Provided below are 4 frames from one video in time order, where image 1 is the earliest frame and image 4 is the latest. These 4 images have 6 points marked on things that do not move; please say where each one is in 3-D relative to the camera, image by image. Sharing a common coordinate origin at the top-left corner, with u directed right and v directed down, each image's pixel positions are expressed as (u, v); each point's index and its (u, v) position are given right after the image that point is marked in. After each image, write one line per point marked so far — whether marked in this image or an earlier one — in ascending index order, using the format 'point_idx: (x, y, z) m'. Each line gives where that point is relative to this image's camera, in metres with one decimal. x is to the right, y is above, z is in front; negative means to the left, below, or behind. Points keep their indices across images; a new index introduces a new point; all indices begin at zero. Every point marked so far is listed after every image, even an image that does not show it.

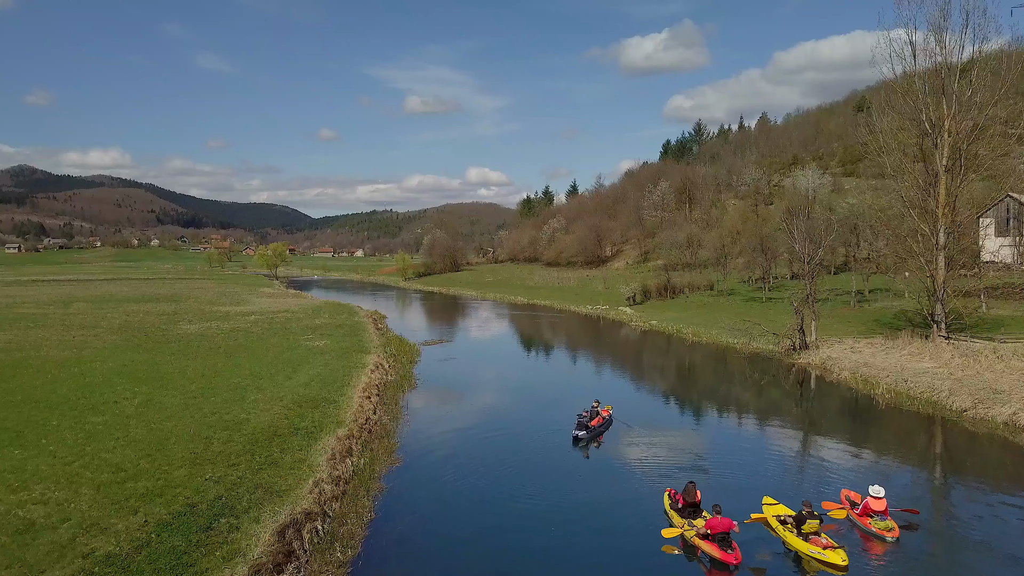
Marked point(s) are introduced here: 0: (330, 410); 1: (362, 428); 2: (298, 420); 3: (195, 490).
0: (-6.4, -4.3, +18.9) m
1: (-5.2, -4.8, +18.4) m
2: (-7.0, -4.3, +17.7) m
3: (-7.2, -4.6, +12.3) m
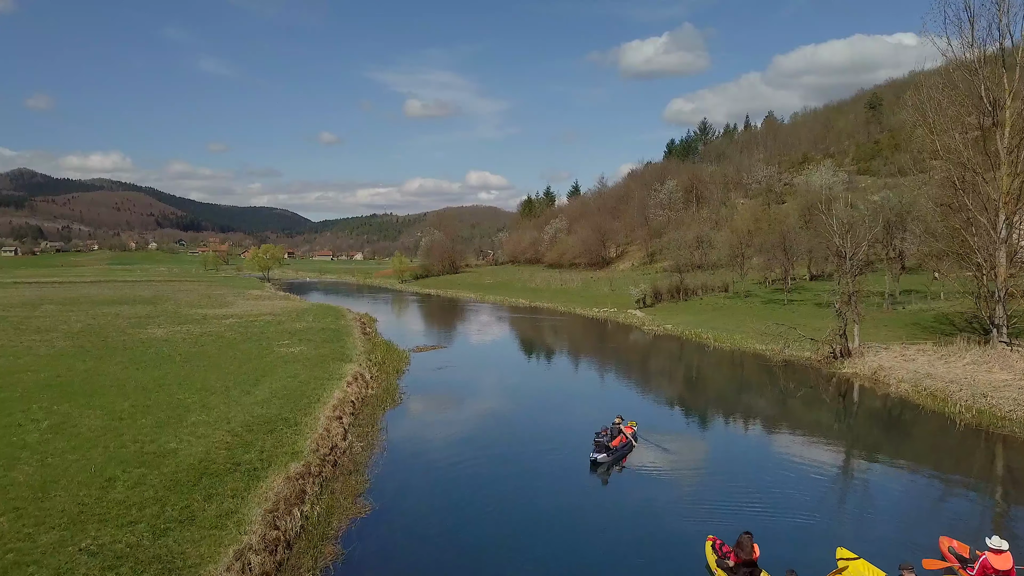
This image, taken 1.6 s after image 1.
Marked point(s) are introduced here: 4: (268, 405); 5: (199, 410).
0: (-6.3, -4.2, +15.1) m
1: (-5.1, -4.7, +14.6) m
2: (-7.0, -4.2, +13.9) m
3: (-7.2, -4.4, +8.5) m
4: (-8.0, -3.9, +17.6) m
5: (-9.8, -3.8, +16.9) m
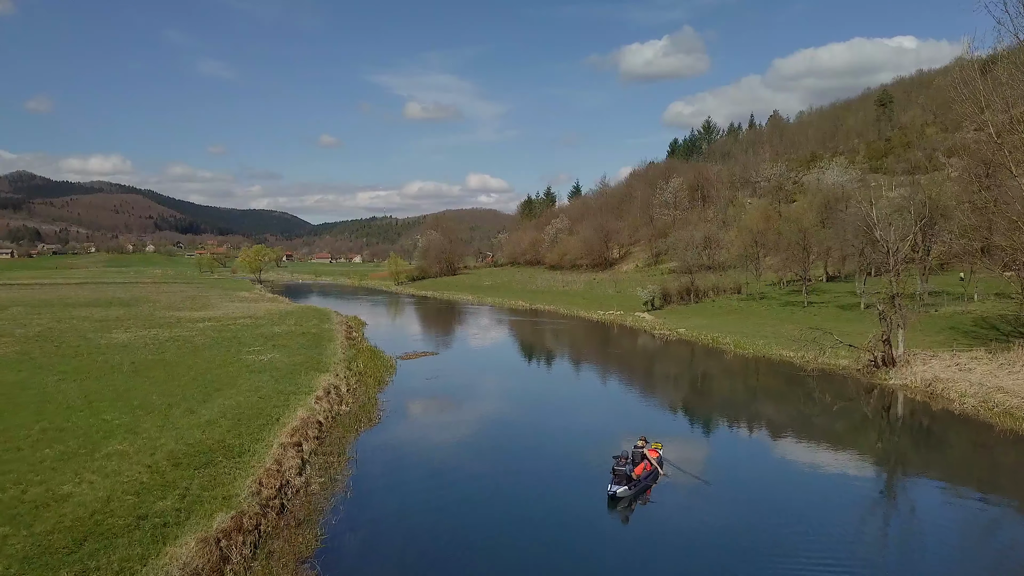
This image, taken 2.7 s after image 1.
0: (-6.4, -4.1, +11.8) m
1: (-5.1, -4.6, +11.4) m
2: (-7.0, -4.1, +10.6) m
3: (-7.2, -4.3, +5.3) m
4: (-8.0, -3.8, +14.4) m
5: (-9.8, -3.7, +13.7) m
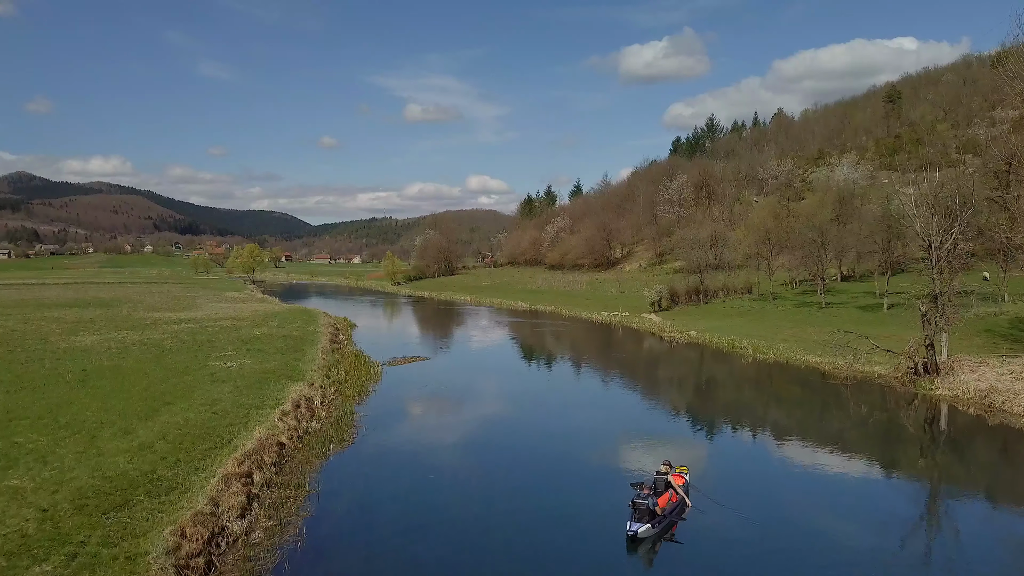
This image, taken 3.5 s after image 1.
0: (-6.4, -4.0, +9.3) m
1: (-5.2, -4.5, +8.8) m
2: (-7.1, -4.0, +8.0) m
3: (-7.3, -4.2, +2.7) m
4: (-8.1, -3.7, +11.8) m
5: (-9.9, -3.6, +11.1) m
